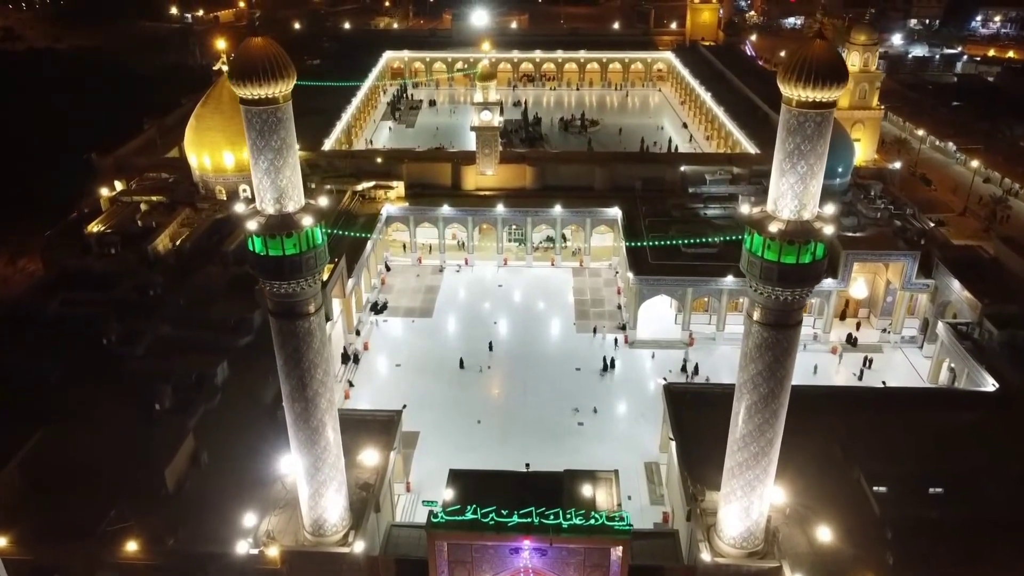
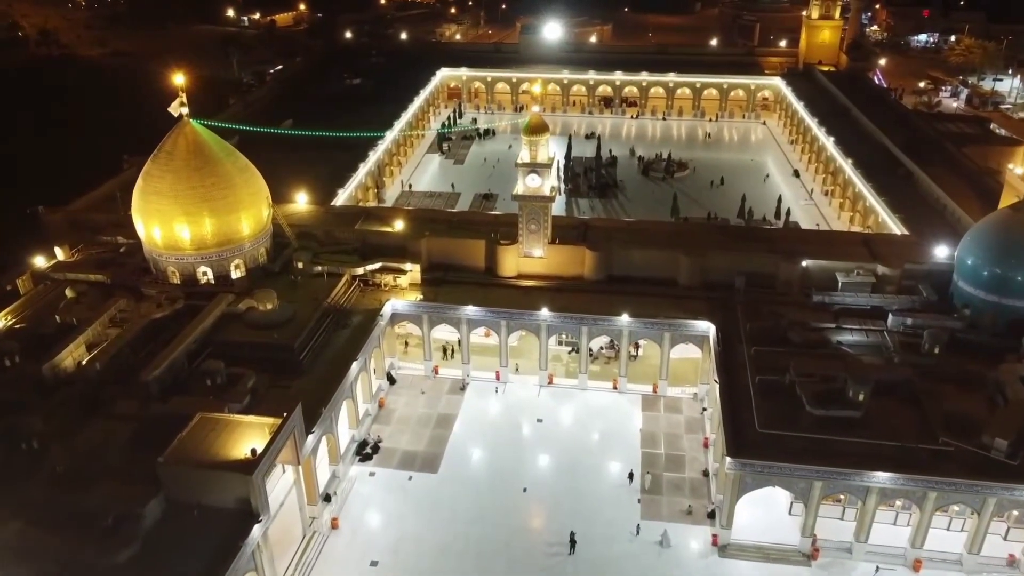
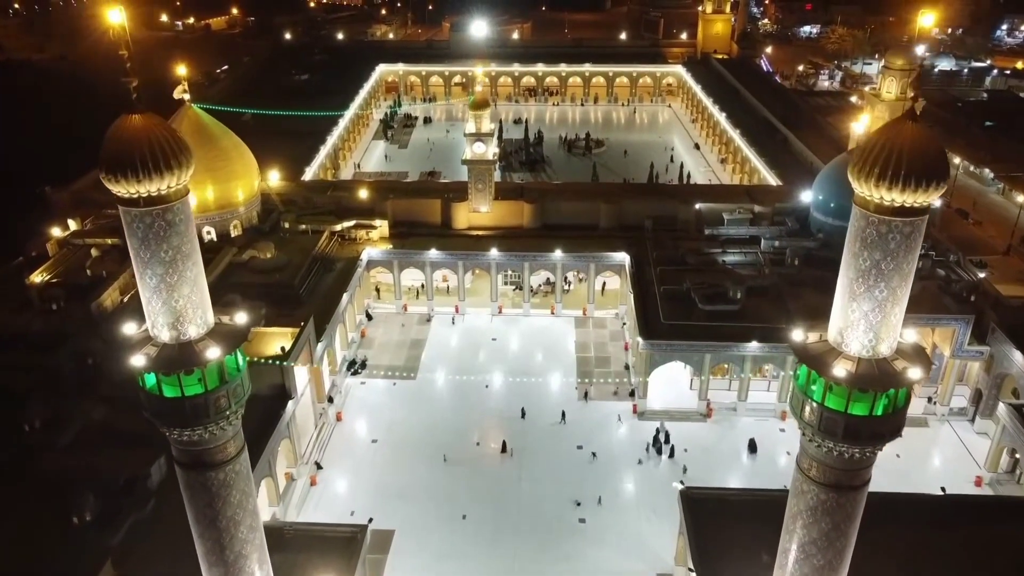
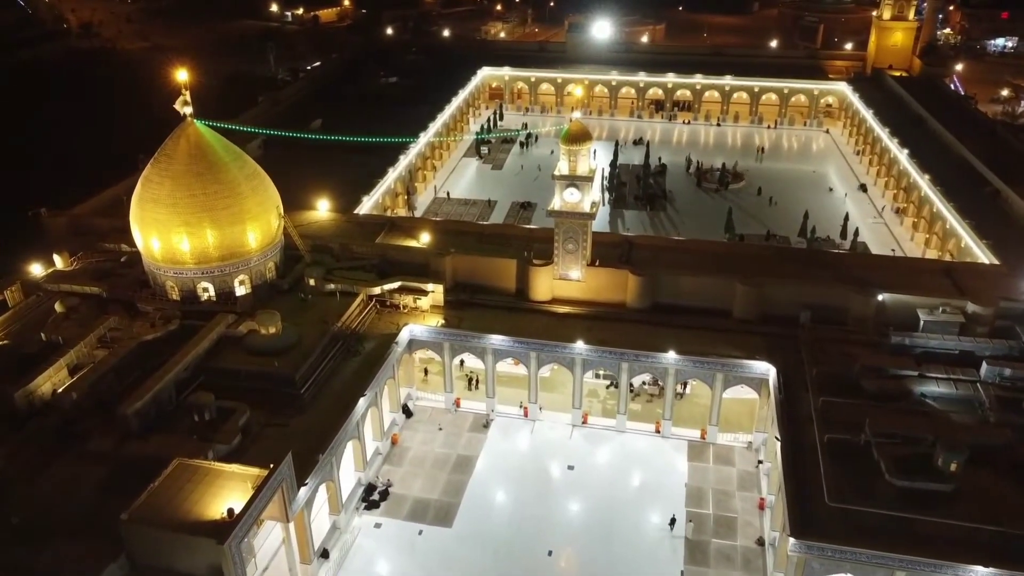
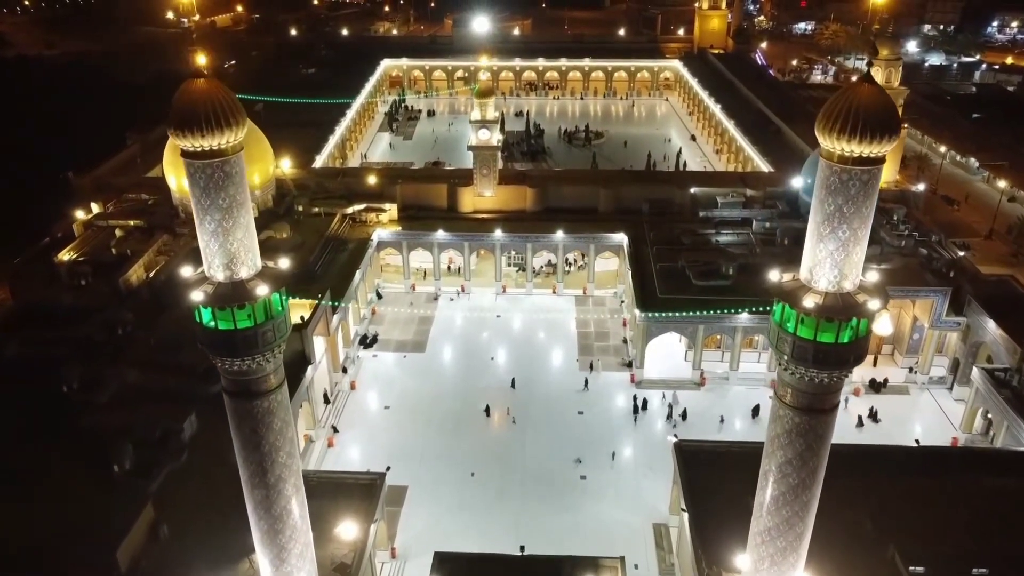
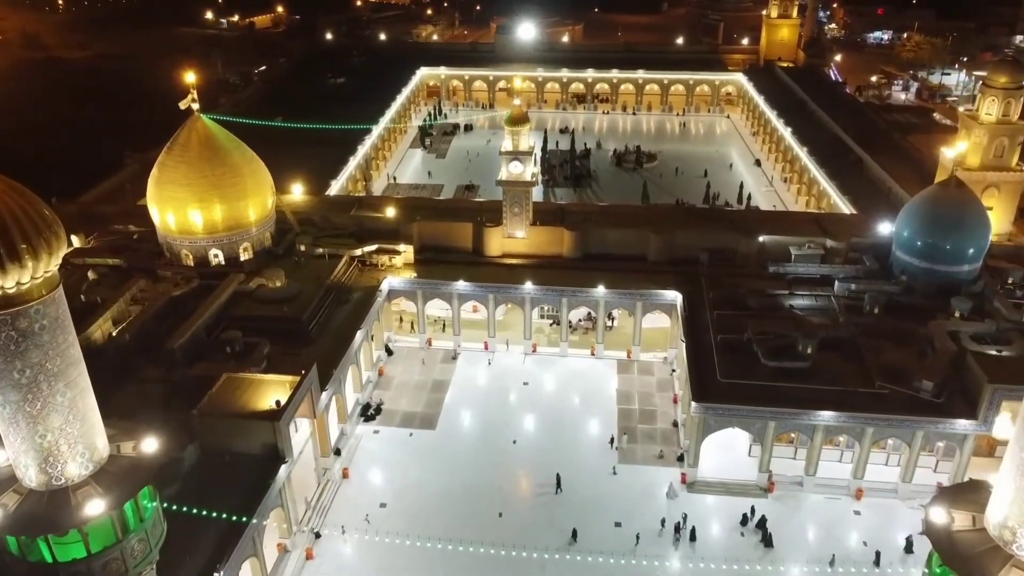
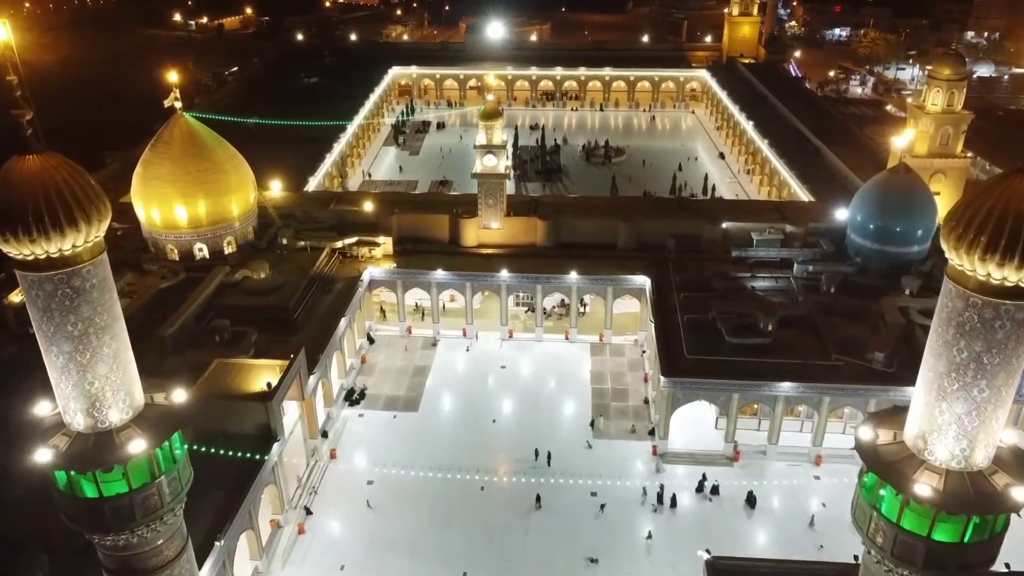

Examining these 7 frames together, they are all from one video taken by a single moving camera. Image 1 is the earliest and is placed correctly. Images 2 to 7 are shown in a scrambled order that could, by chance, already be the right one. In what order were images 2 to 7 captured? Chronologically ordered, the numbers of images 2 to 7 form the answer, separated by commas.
5, 3, 7, 6, 2, 4
